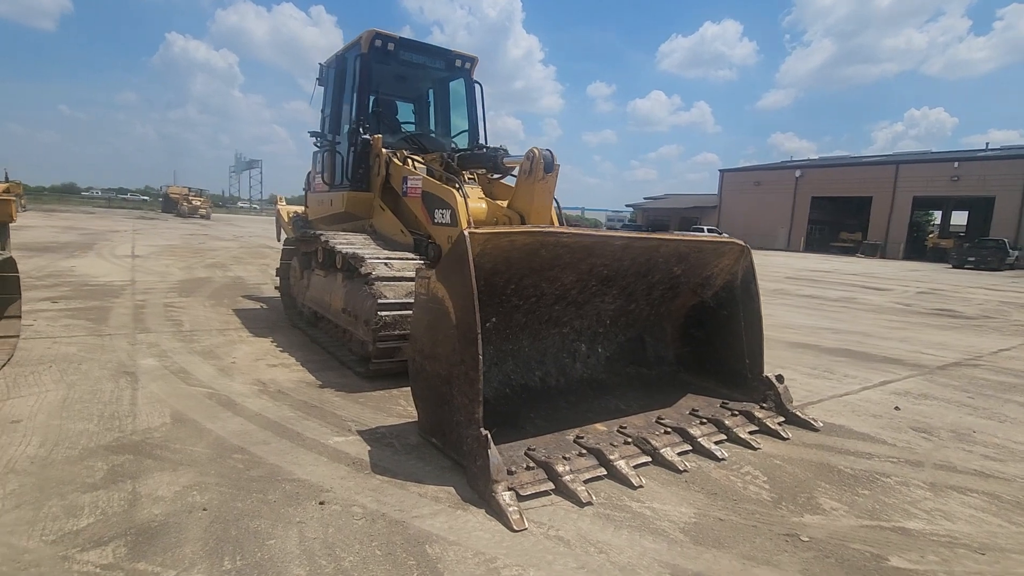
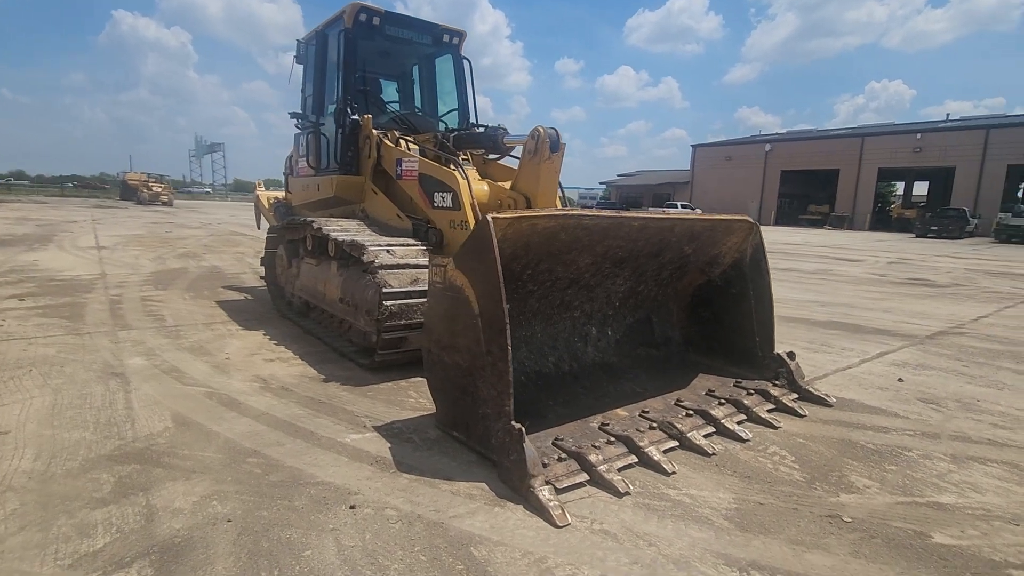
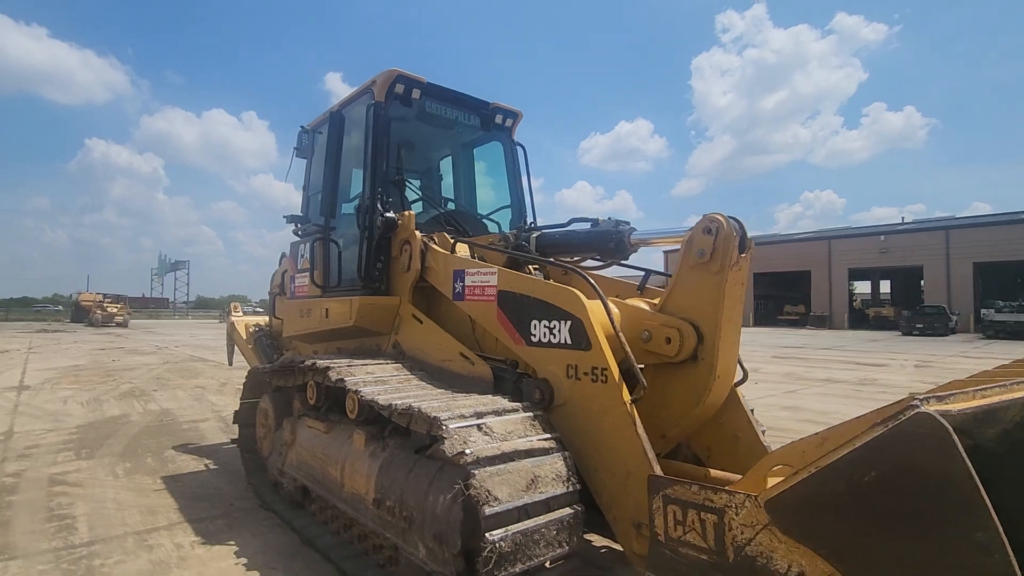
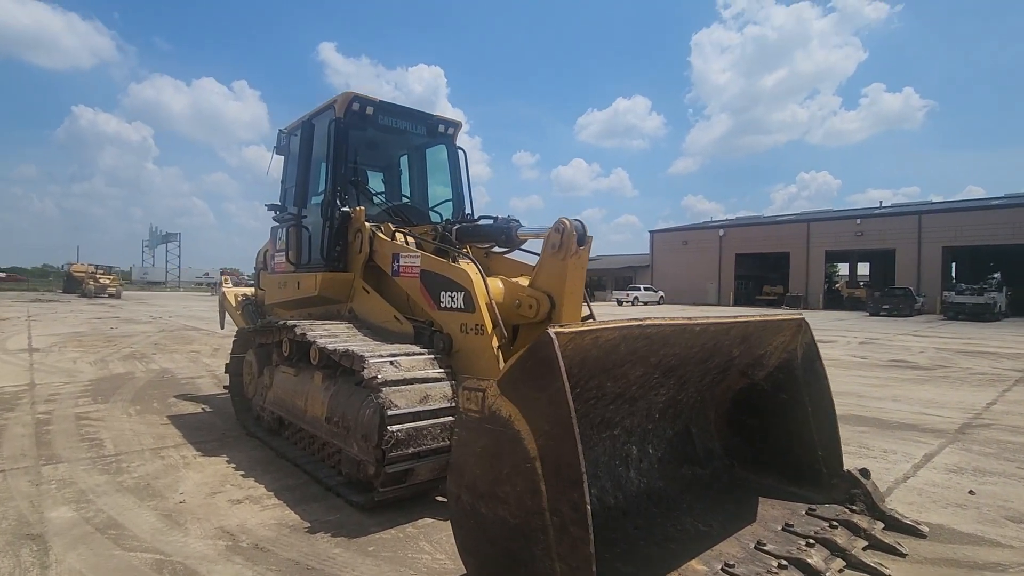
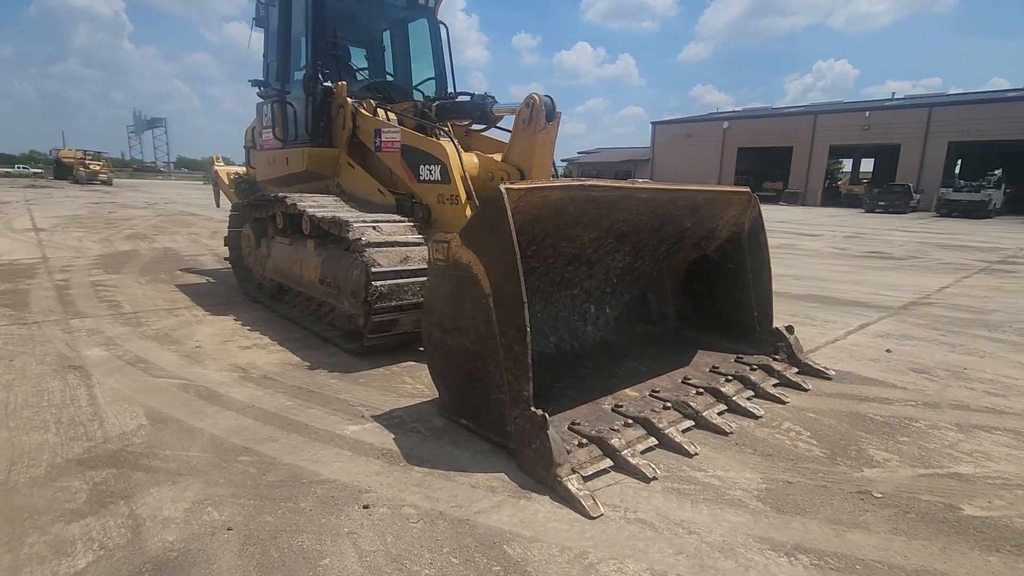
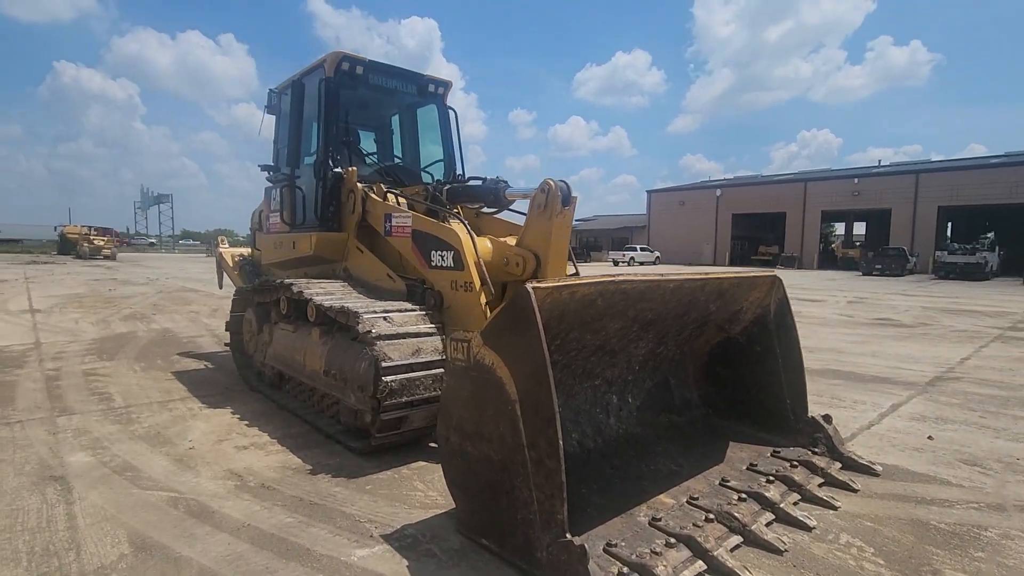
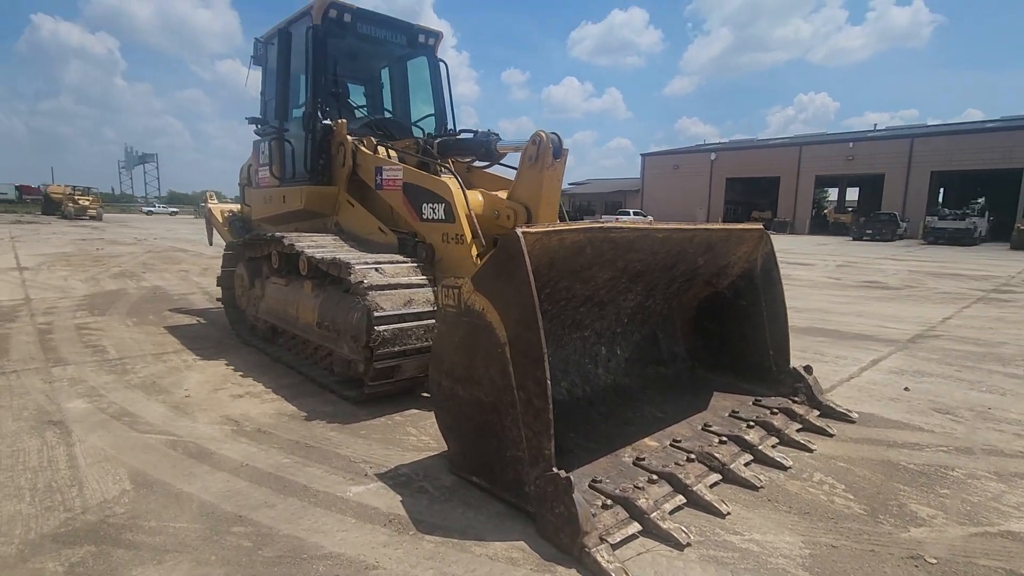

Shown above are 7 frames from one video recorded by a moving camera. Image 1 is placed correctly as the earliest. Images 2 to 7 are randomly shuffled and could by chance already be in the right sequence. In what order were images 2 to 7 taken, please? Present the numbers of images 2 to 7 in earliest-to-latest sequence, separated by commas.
2, 5, 7, 6, 4, 3
